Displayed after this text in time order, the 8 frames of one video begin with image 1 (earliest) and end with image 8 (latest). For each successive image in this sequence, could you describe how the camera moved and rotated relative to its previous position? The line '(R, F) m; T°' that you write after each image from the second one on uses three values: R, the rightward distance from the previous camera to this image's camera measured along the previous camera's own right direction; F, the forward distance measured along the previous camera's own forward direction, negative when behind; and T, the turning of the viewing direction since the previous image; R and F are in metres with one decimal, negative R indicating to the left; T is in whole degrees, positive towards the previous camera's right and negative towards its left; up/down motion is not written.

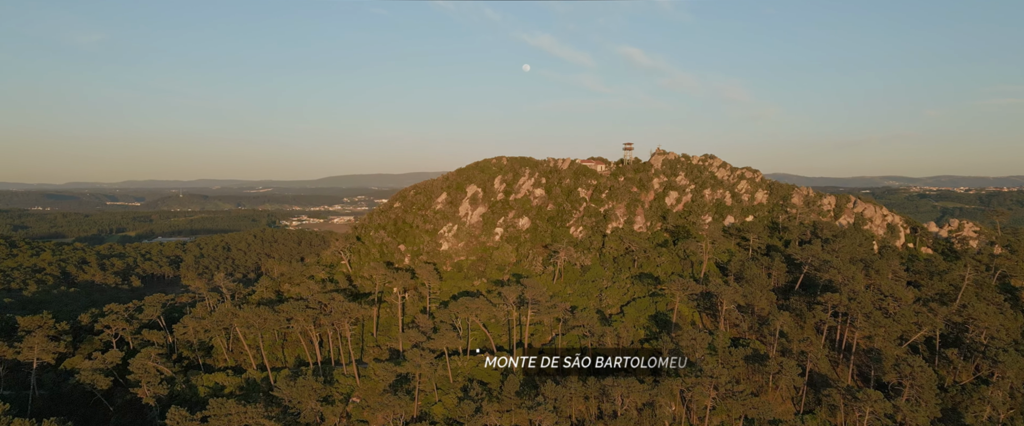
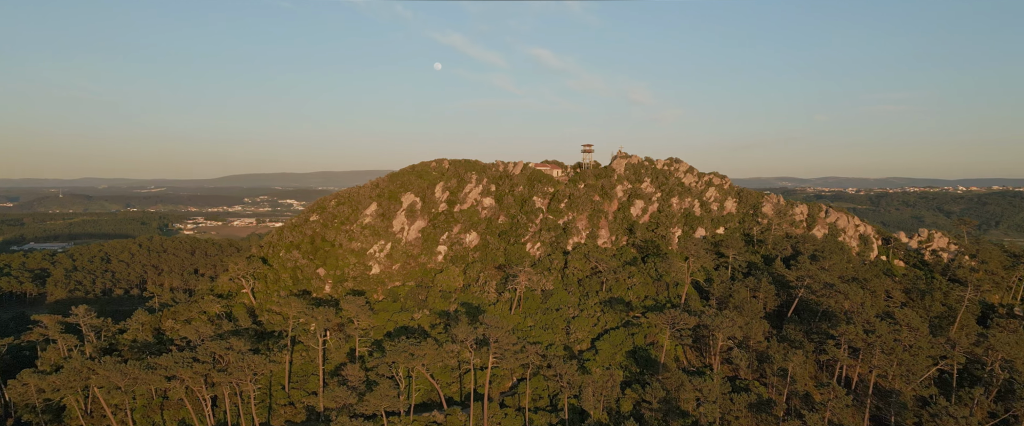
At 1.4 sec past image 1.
(-3.8, +15.5) m; +8°
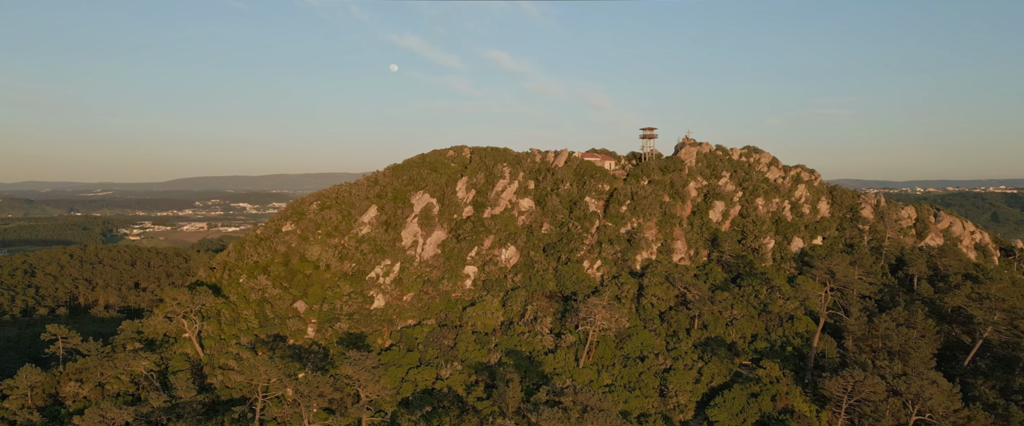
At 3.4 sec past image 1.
(-8.6, +22.3) m; +3°
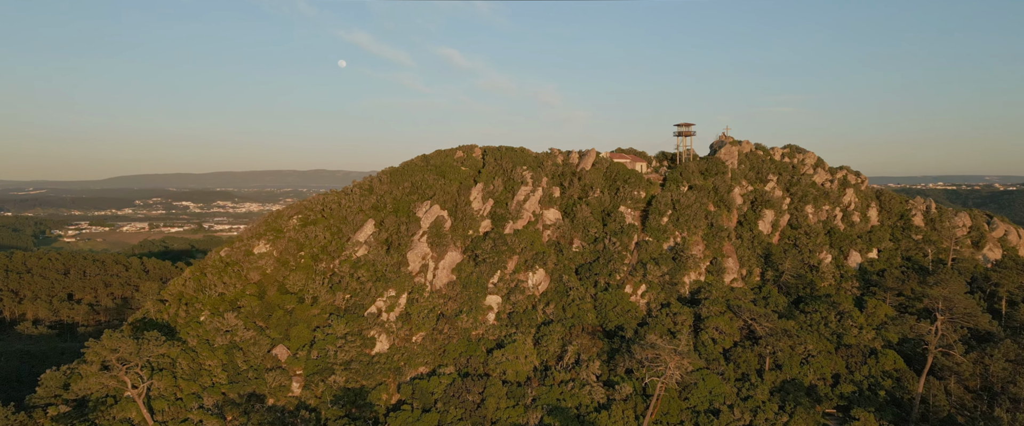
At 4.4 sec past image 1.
(-5.4, +10.9) m; +4°
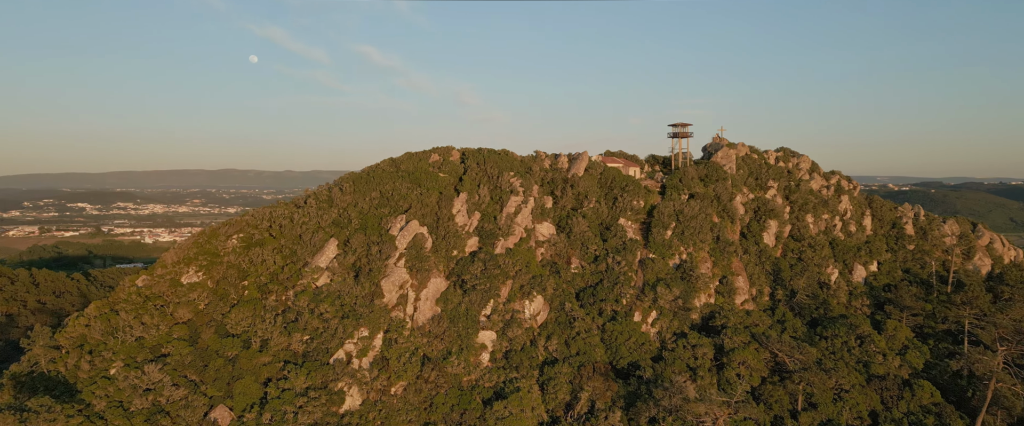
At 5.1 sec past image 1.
(-4.1, +8.1) m; +6°
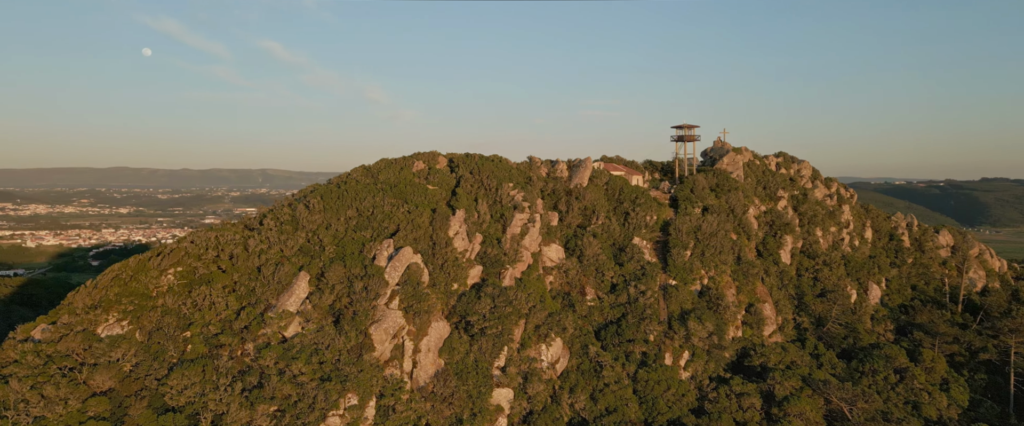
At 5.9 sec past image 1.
(-4.5, +7.7) m; +6°
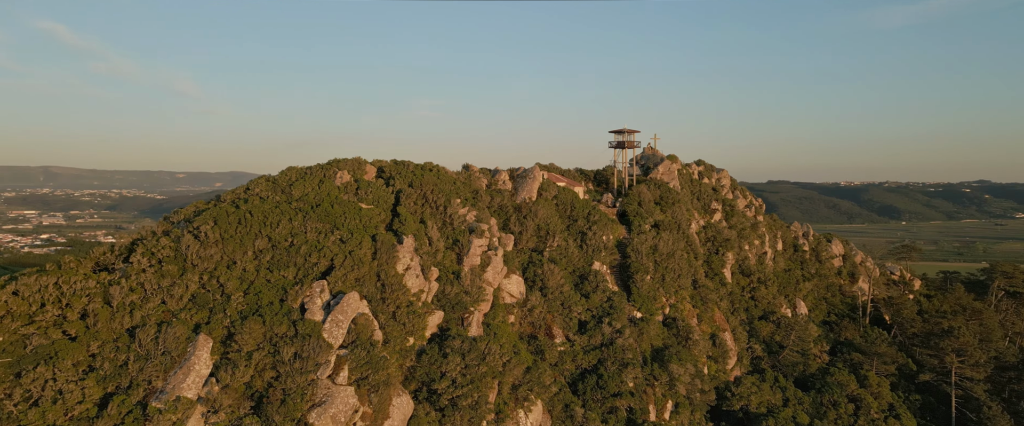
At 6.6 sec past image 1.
(-5.2, +7.7) m; +13°
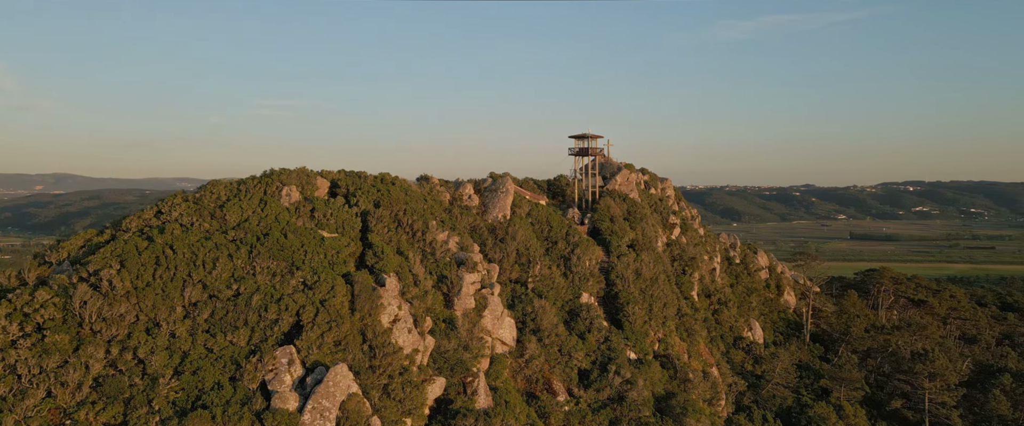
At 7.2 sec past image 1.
(-5.0, +6.3) m; +11°
